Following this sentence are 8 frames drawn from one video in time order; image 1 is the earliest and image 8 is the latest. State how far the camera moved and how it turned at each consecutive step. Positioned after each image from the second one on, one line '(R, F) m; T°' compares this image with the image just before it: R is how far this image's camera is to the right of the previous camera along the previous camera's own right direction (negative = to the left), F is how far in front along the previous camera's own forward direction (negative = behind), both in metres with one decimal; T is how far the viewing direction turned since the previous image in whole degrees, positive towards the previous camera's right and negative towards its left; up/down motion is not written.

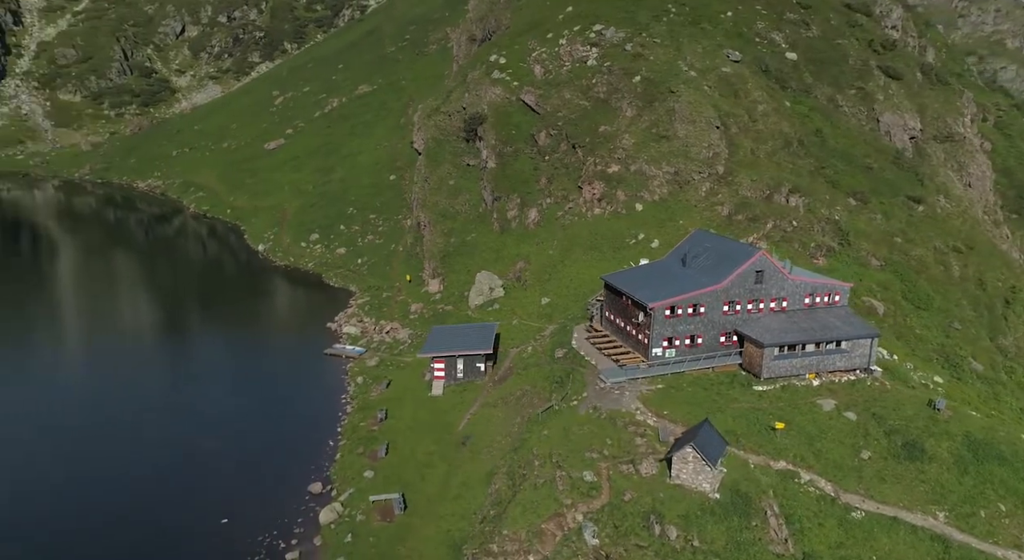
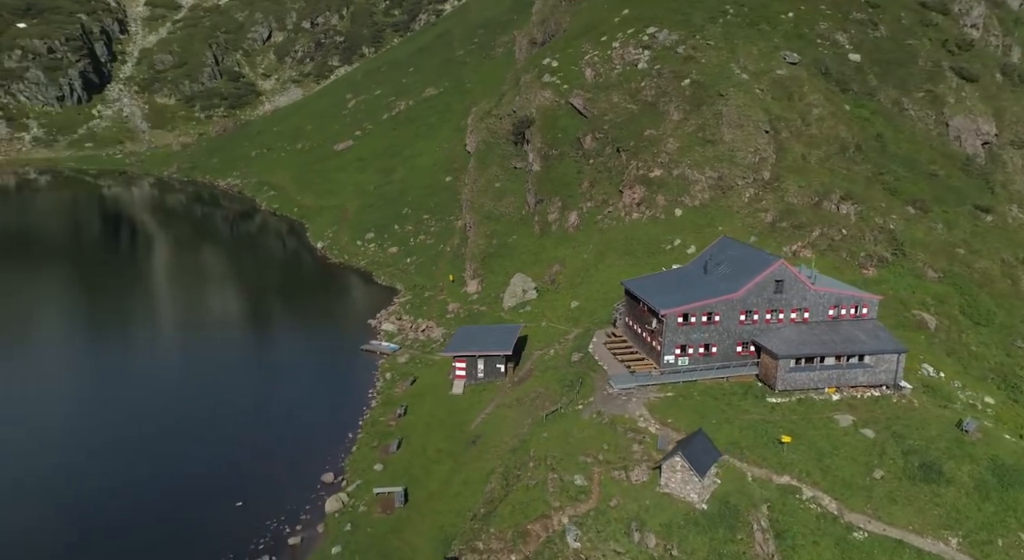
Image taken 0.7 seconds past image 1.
(+6.1, -0.5) m; -7°
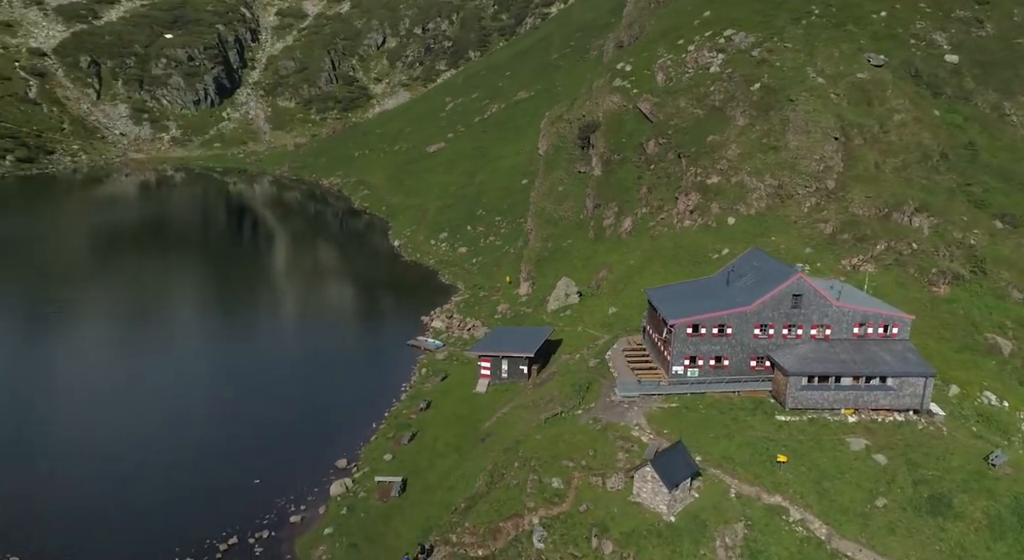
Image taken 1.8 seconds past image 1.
(+9.3, -0.5) m; -10°
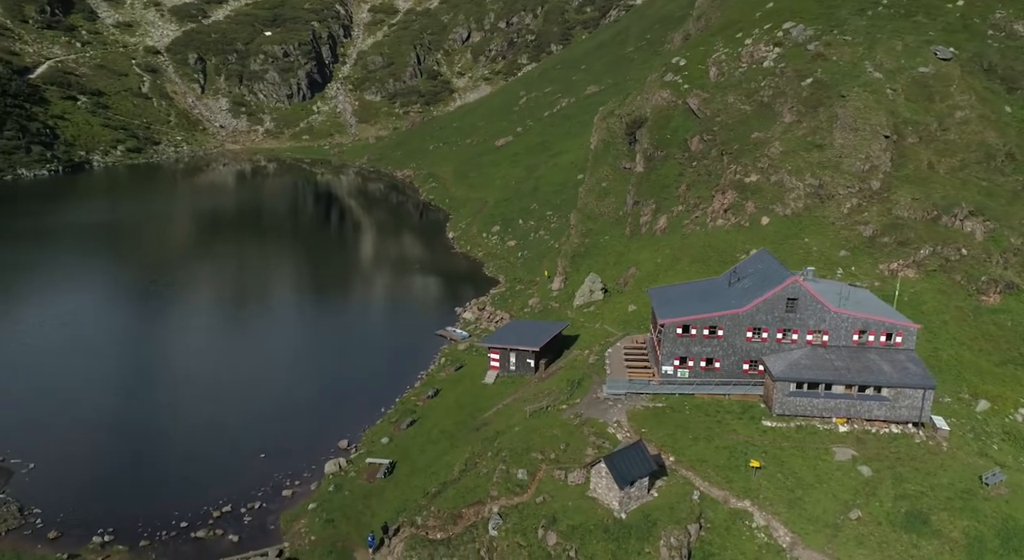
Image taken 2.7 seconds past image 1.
(+8.7, -0.6) m; -8°
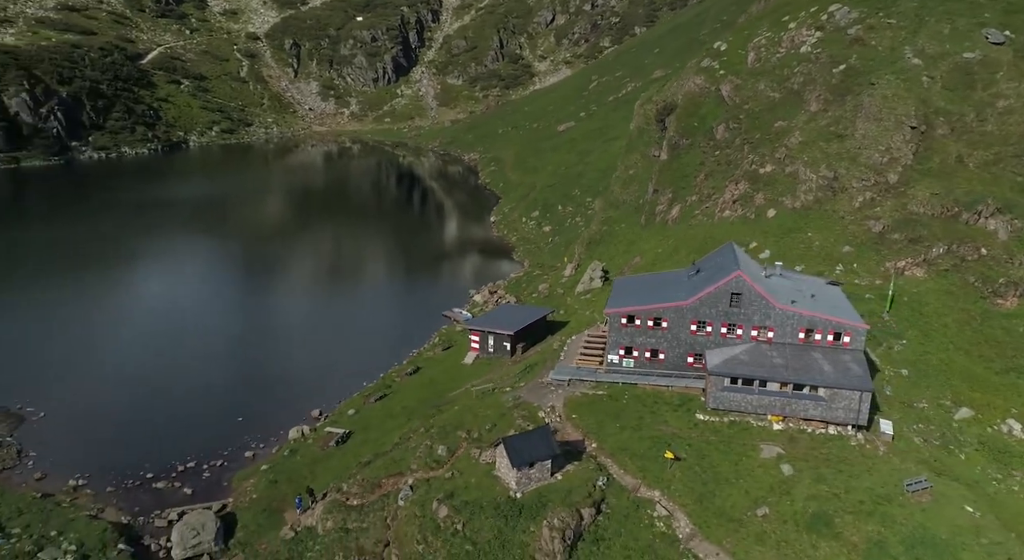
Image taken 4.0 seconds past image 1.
(+12.6, -1.3) m; -9°
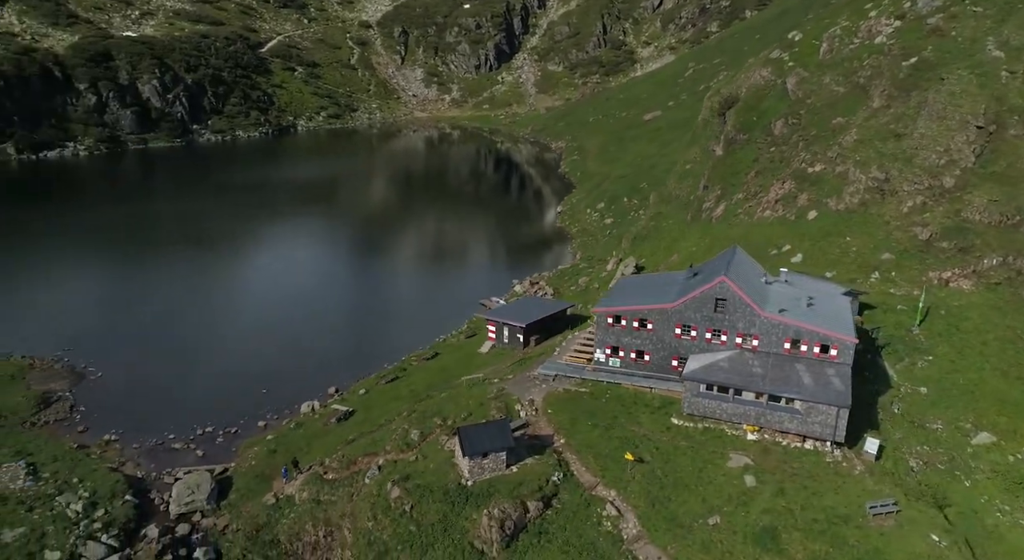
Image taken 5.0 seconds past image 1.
(+10.5, -0.7) m; -10°
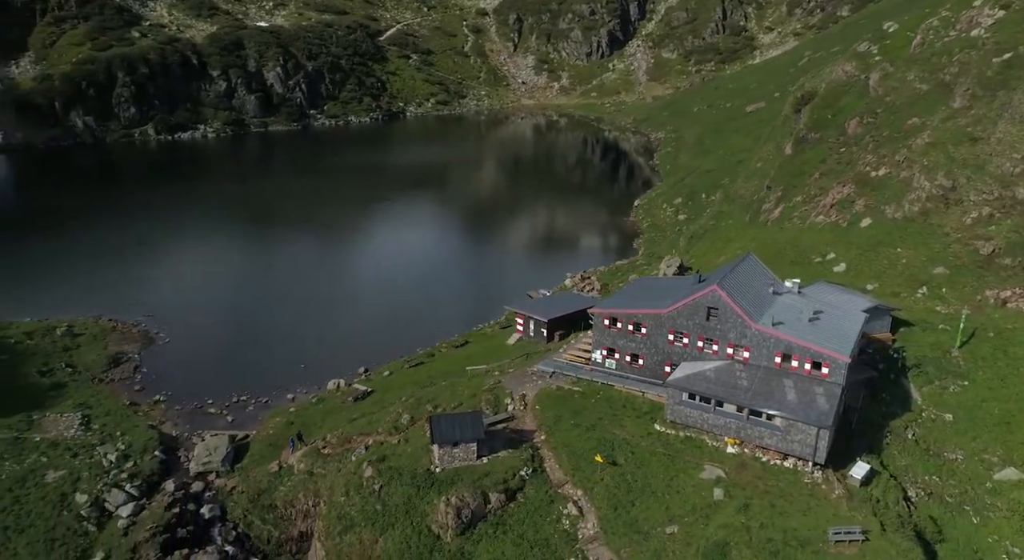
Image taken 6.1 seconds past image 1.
(+10.5, -0.3) m; -11°
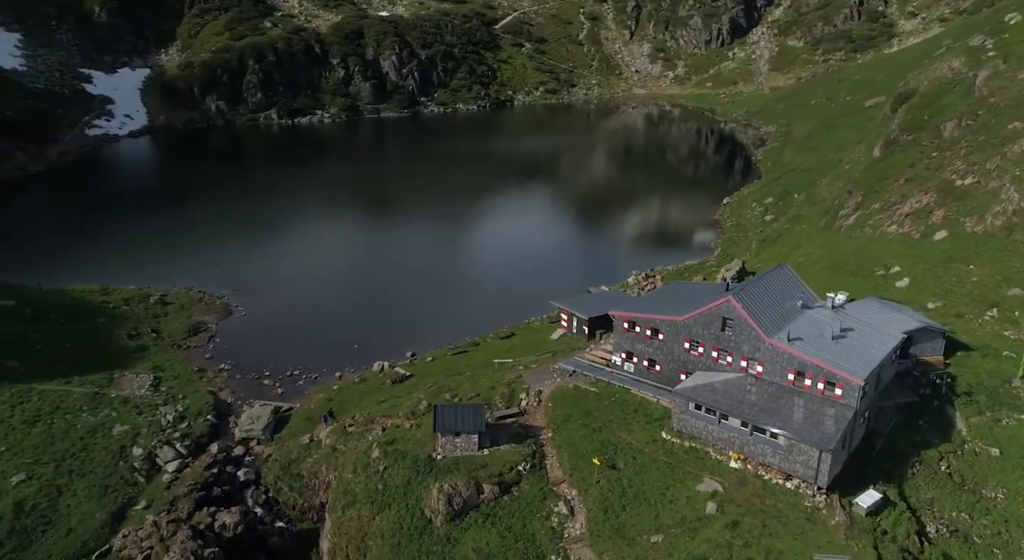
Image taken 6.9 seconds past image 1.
(+8.6, +0.2) m; -10°
